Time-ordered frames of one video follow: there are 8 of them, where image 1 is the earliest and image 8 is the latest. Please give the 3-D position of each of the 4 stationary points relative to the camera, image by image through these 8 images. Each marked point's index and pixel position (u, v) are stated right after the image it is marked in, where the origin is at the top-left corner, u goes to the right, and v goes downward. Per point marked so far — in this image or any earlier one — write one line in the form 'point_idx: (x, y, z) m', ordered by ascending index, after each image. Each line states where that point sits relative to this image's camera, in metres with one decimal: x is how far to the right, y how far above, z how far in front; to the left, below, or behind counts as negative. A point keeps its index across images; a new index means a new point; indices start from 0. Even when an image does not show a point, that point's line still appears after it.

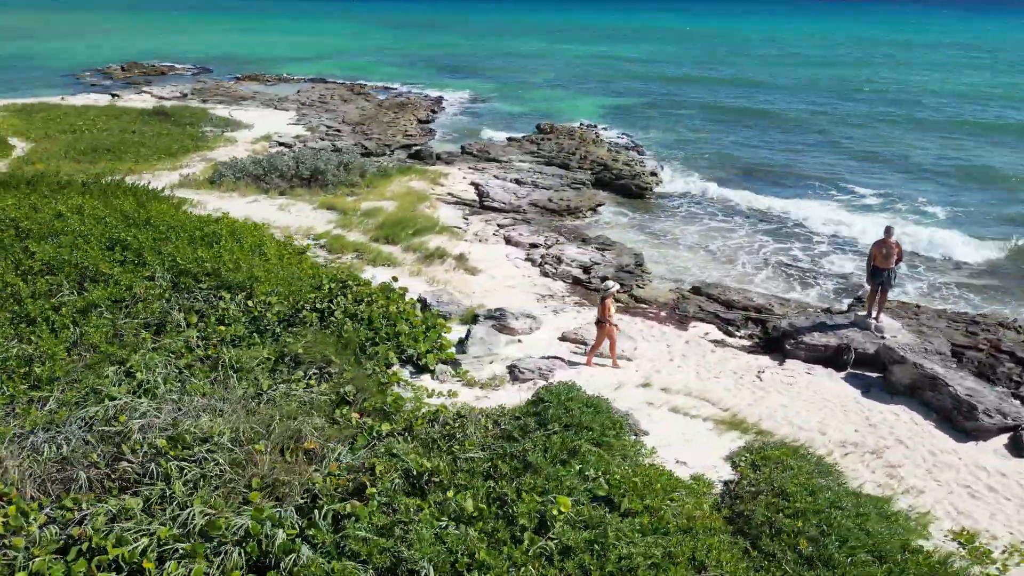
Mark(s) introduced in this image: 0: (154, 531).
0: (-2.7, -1.9, +5.9) m
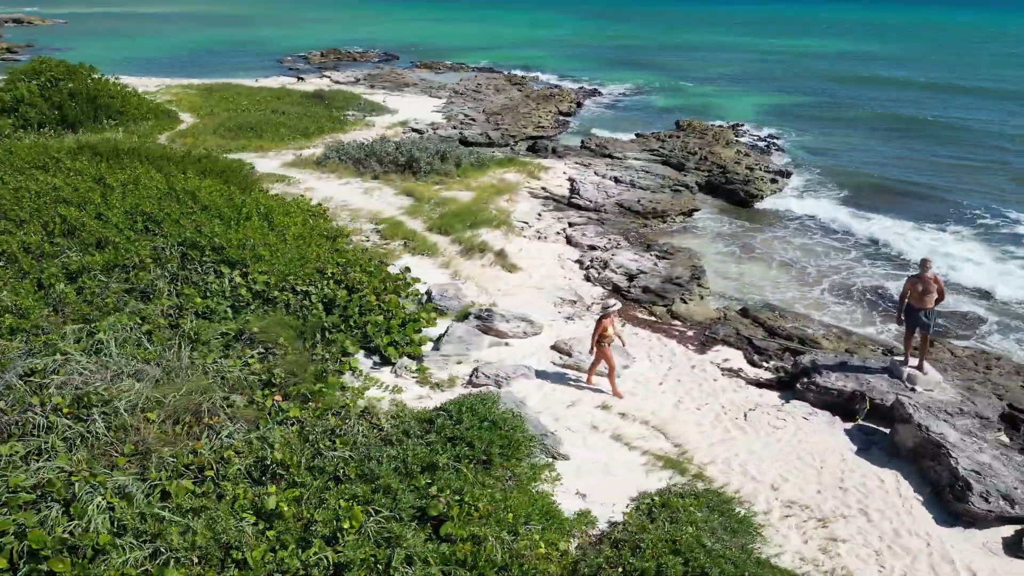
0: (-4.3, -1.6, +6.5) m
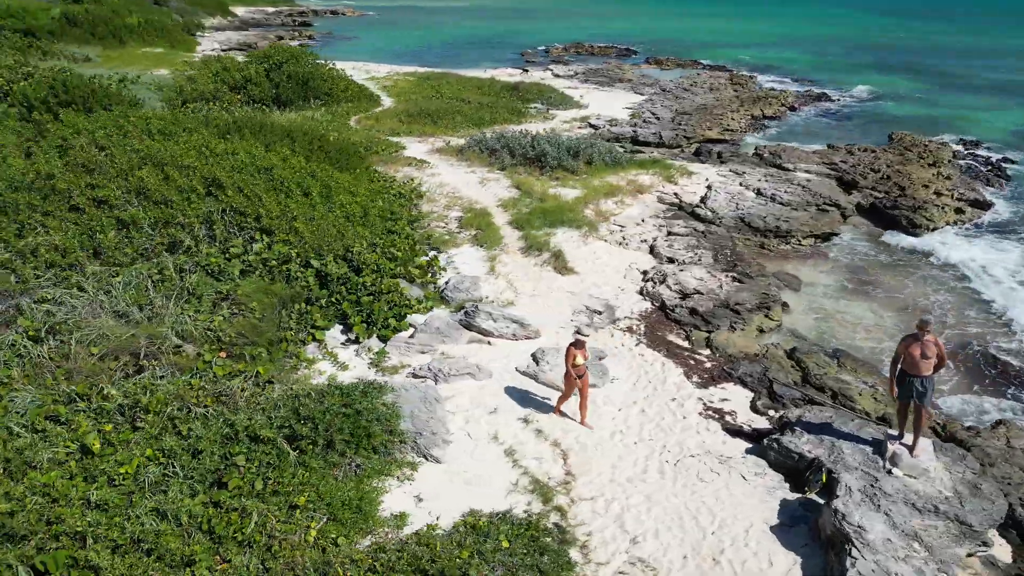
0: (-6.0, -1.0, +8.1) m
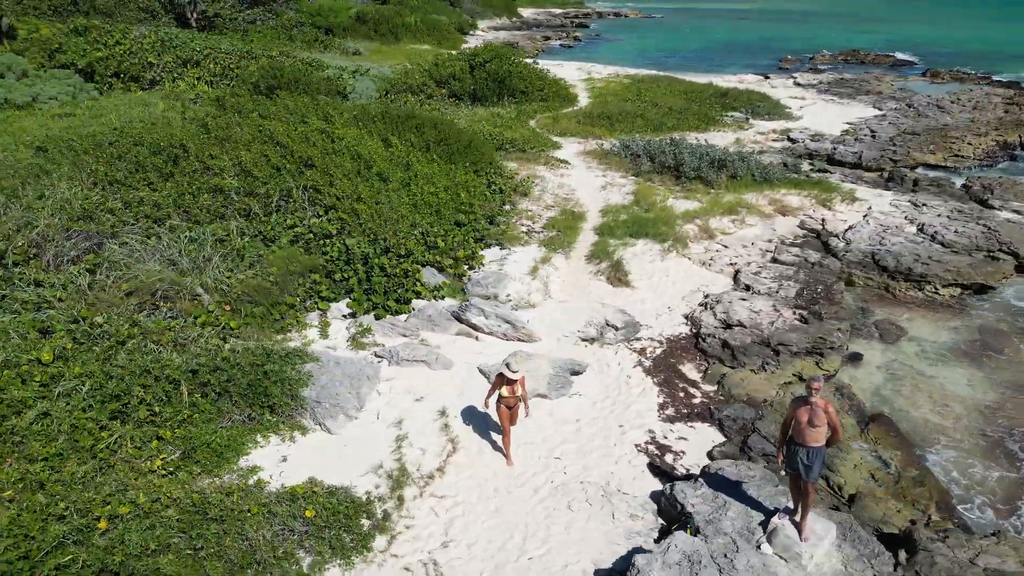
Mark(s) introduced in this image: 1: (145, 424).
0: (-6.9, -0.1, +10.4) m
1: (-3.9, -1.4, +8.0) m
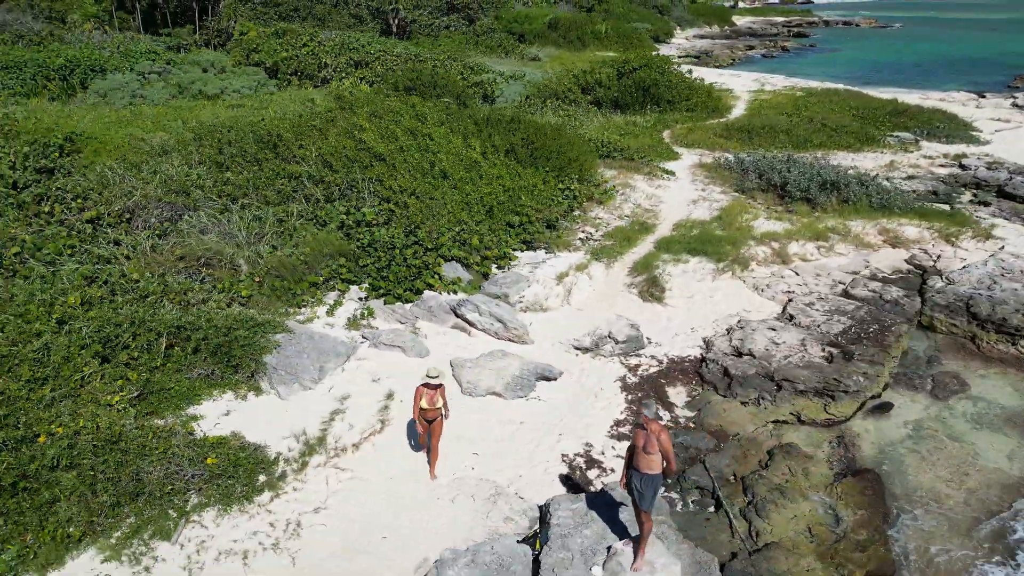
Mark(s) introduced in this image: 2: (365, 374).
0: (-7.0, +0.7, +12.5) m
1: (-4.9, -1.0, +9.4) m
2: (-2.0, -1.2, +10.4) m
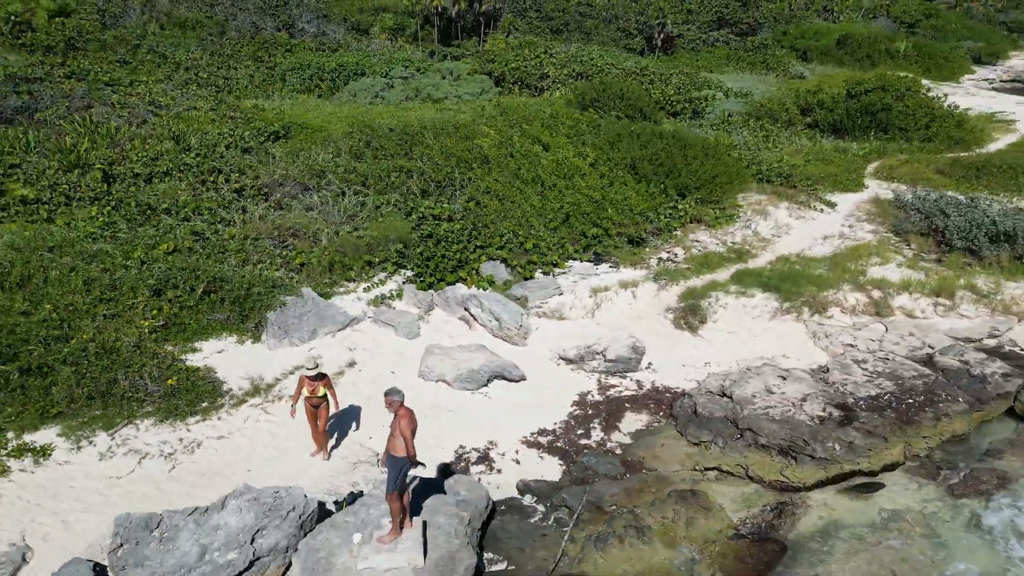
0: (-6.1, +1.6, +15.6) m
1: (-5.5, -0.2, +12.0) m
2: (-2.6, -0.9, +11.7) m
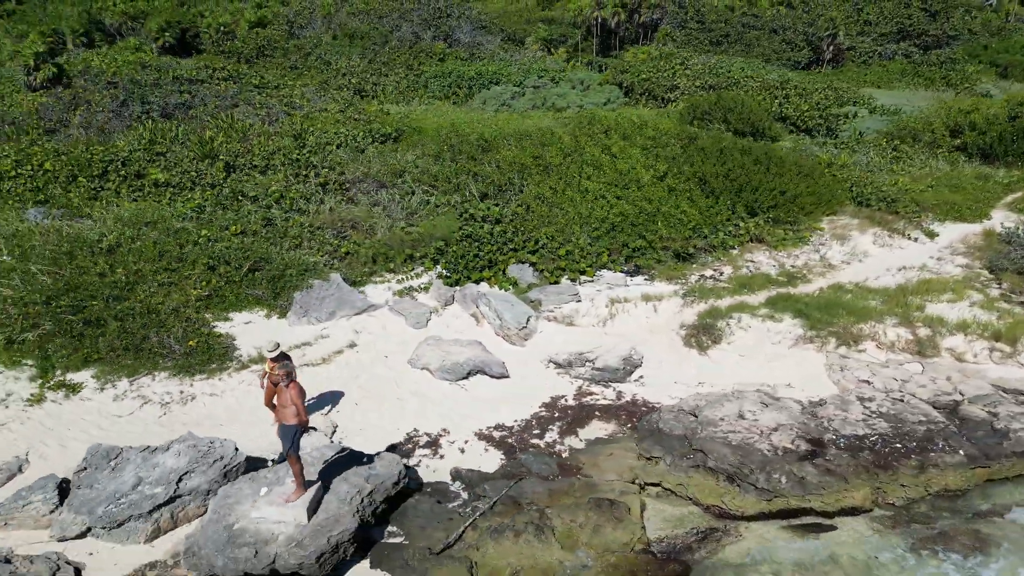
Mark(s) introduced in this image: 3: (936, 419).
0: (-4.9, +2.0, +17.3) m
1: (-5.4, +0.3, +13.7) m
2: (-2.6, -0.7, +12.8) m
3: (+6.0, -1.9, +10.5) m
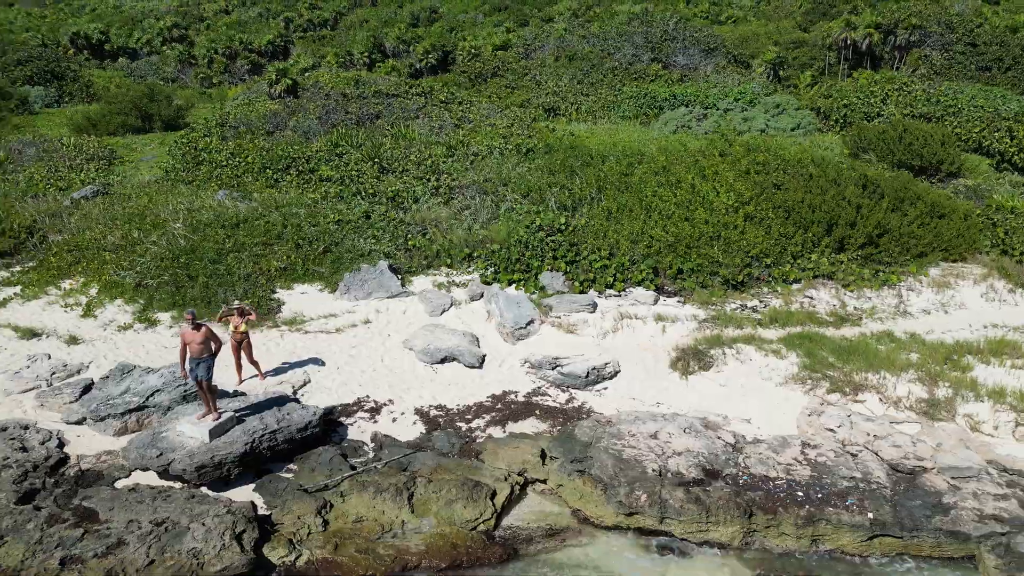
0: (-2.8, +2.3, +19.6) m
1: (-4.7, +0.8, +16.3) m
2: (-2.5, -0.4, +14.5) m
3: (+4.7, -2.5, +9.4) m
